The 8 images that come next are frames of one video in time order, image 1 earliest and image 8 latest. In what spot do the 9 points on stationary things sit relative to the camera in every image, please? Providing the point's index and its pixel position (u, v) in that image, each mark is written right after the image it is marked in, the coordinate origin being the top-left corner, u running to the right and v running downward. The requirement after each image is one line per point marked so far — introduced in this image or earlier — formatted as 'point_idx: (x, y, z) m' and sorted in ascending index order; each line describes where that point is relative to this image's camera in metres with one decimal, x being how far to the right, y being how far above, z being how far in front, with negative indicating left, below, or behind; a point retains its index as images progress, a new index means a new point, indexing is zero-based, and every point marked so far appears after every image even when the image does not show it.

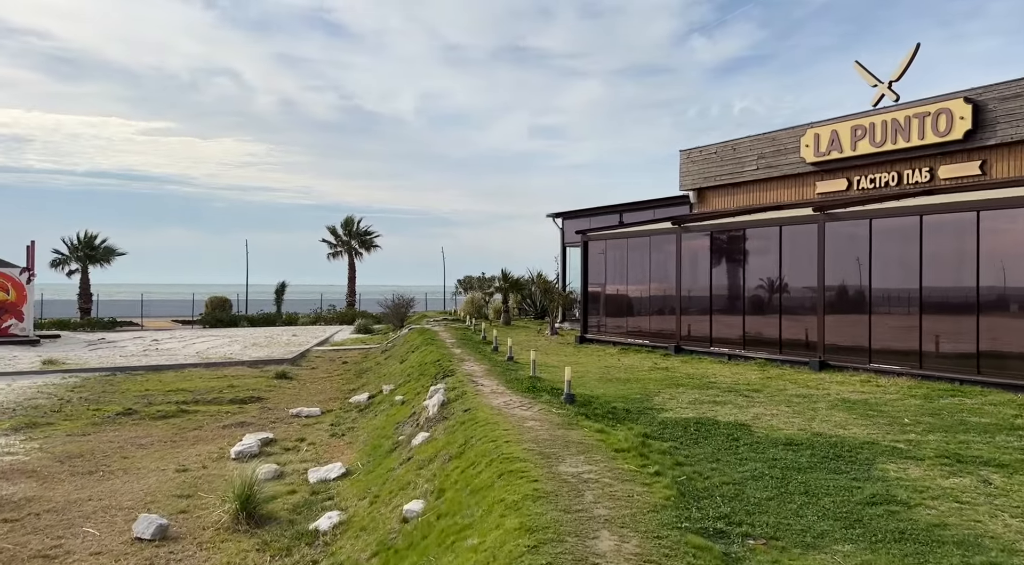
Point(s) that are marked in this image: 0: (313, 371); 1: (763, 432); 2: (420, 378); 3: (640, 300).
0: (-5.7, -2.5, +19.2) m
1: (+2.9, -1.7, +7.7) m
2: (-1.8, -1.9, +13.0) m
3: (+3.3, -0.5, +17.6) m
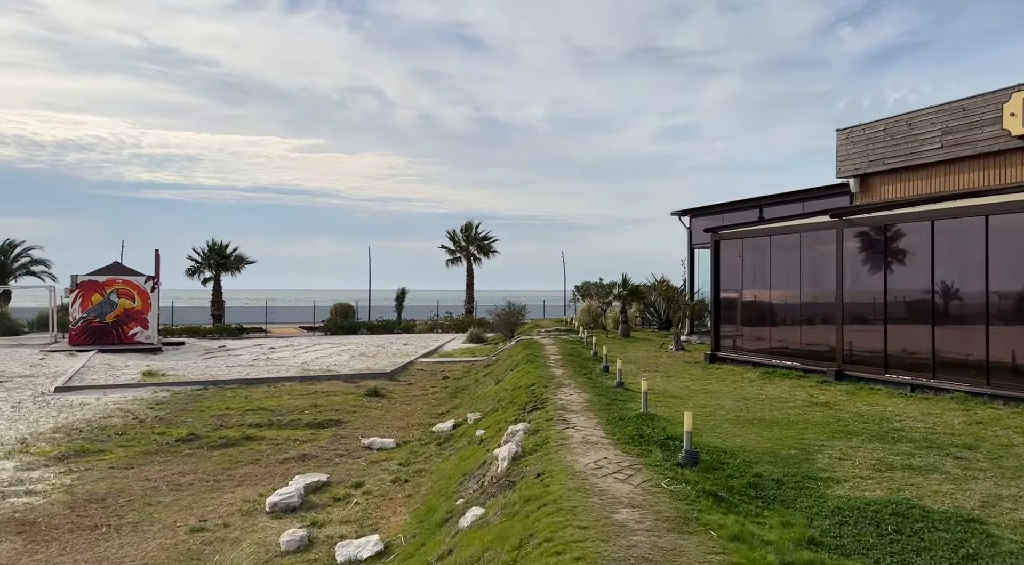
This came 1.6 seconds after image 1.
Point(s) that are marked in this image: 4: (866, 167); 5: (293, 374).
0: (-2.7, -2.8, +17.6) m
1: (+3.5, -1.8, +4.7) m
2: (0.0, -2.0, +10.8) m
3: (+5.8, -0.6, +14.4) m
4: (+8.4, +2.7, +16.1) m
5: (-6.2, -2.6, +19.1) m
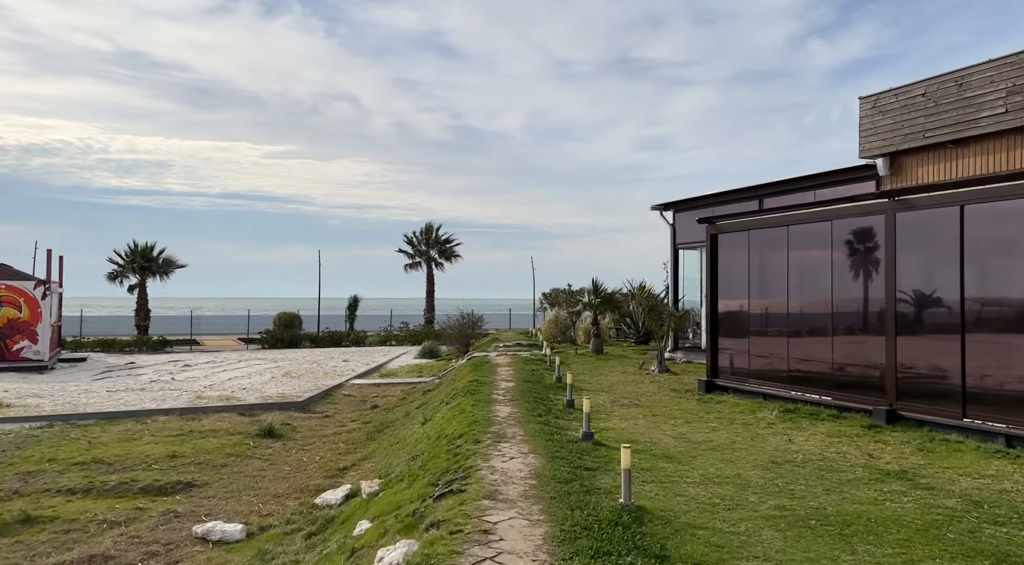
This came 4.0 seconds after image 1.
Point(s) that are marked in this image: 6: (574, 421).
0: (-3.9, -2.9, +13.7) m
1: (+2.8, -1.8, +1.1) m
2: (-1.0, -2.1, +7.0) m
3: (+4.7, -0.7, +10.9) m
4: (+7.3, +2.6, +12.7) m
5: (-7.5, -2.8, +15.1) m
6: (+0.9, -1.9, +9.1) m
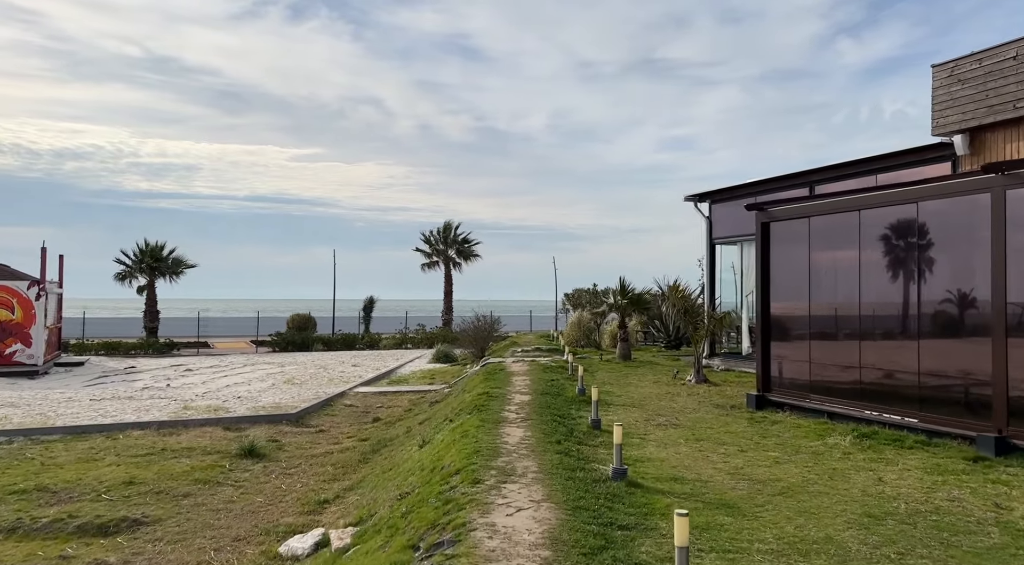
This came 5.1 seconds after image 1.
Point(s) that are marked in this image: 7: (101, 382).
0: (-3.6, -2.8, +12.2) m
1: (+2.7, -1.7, -0.7) m
2: (-0.9, -2.0, +5.4) m
3: (+4.9, -0.7, +9.0) m
4: (+7.6, +2.7, +10.8) m
5: (-7.1, -2.7, +13.7) m
6: (+1.0, -1.8, +7.4) m
7: (-12.1, -2.9, +19.8) m
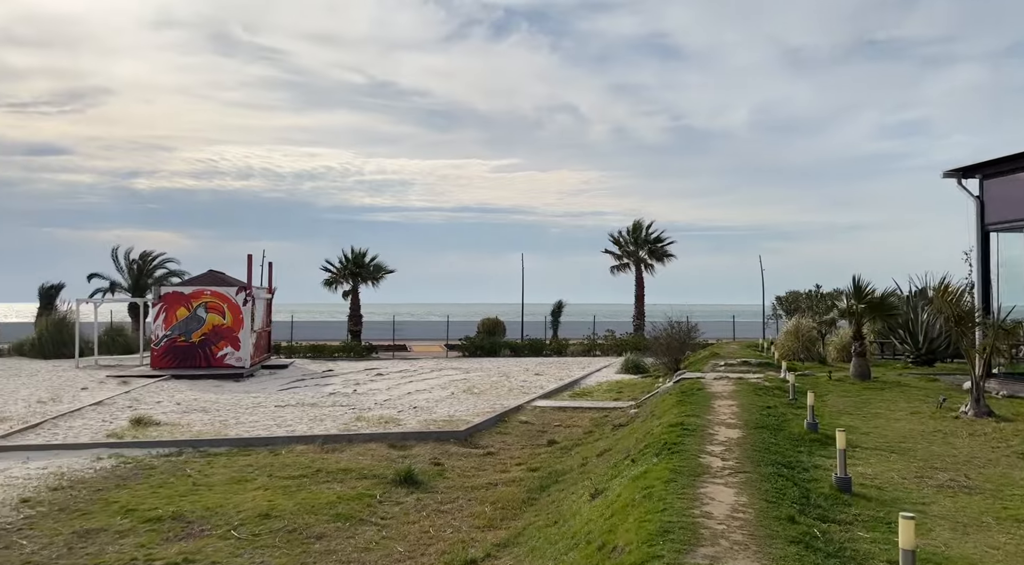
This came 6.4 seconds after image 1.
0: (-0.5, -2.9, +10.7) m
1: (+1.8, -1.7, -3.4) m
2: (+0.1, -2.0, +3.4) m
3: (+6.7, -0.6, +5.3) m
4: (+9.7, +2.8, +6.2) m
5: (-3.5, -2.8, +13.1) m
6: (+2.5, -1.8, +4.8) m
7: (-6.5, -3.1, +20.4) m
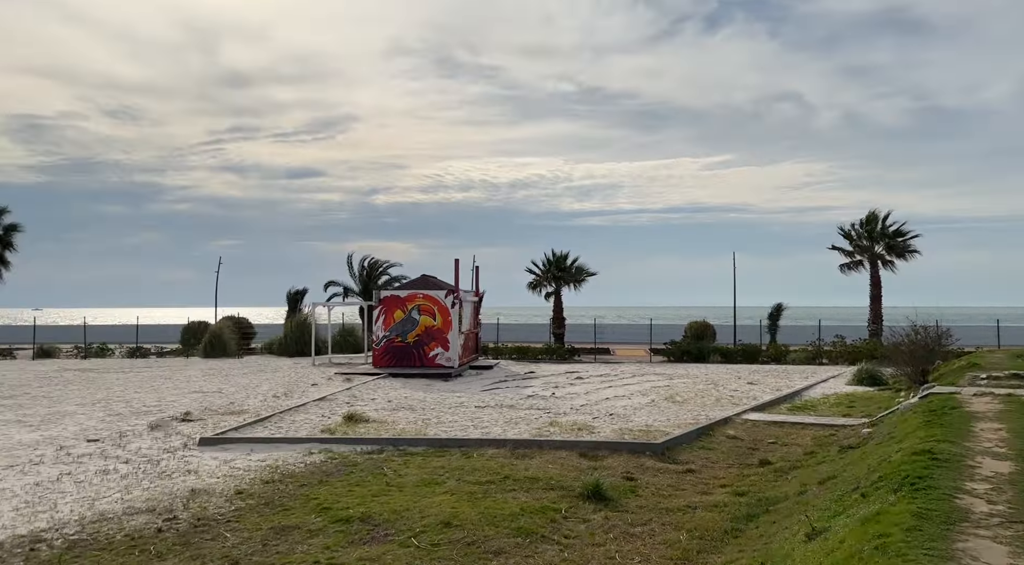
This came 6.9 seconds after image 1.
0: (+2.4, -2.9, +9.7) m
1: (+0.4, -1.6, -4.4) m
2: (+0.8, -2.0, +2.6) m
3: (+7.6, -0.5, +2.4) m
4: (+10.7, +2.9, +2.4) m
5: (+0.3, -2.9, +12.9) m
6: (+3.5, -1.8, +3.2) m
7: (-0.4, -3.2, +20.7) m
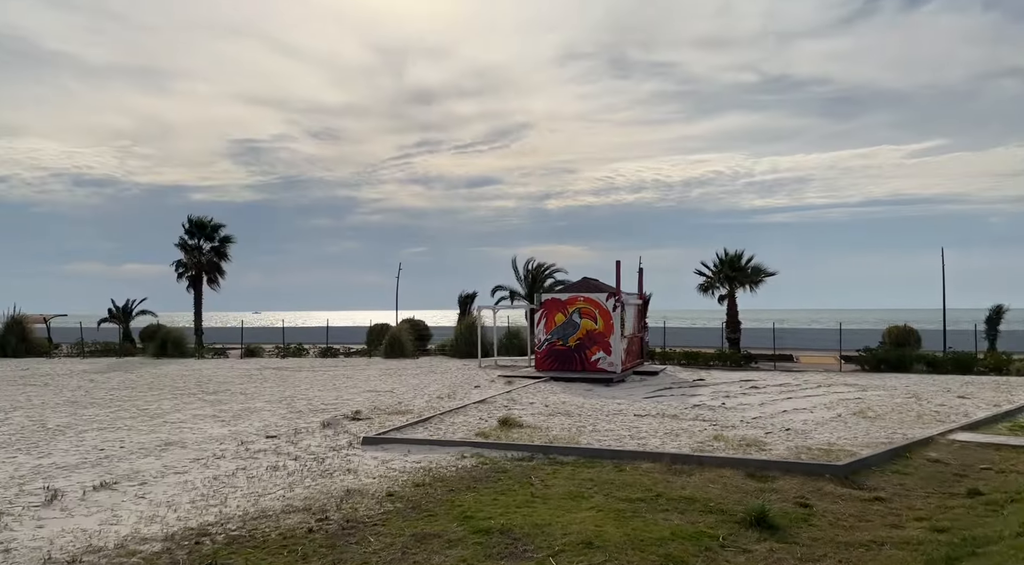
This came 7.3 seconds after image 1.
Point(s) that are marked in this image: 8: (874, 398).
0: (+4.3, -2.9, +8.4) m
1: (-1.1, -1.6, -4.8) m
2: (+1.0, -2.0, +1.9) m
3: (+7.6, -0.4, 0.0) m
4: (+10.6, +3.0, -0.7) m
5: (+3.1, -2.9, +12.1) m
6: (+3.8, -1.8, +1.8) m
7: (+4.4, -3.3, +19.8) m
8: (+9.9, -3.2, +18.5) m
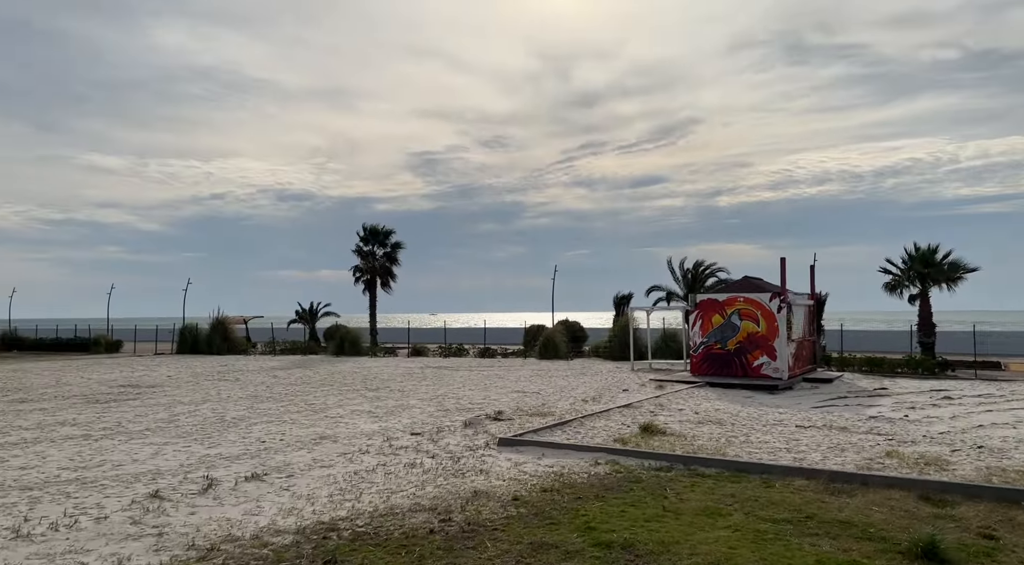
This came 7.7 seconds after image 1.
0: (+5.8, -2.9, +7.0) m
1: (-2.6, -1.6, -4.6) m
2: (+1.0, -2.0, +1.4) m
3: (+7.0, -0.4, -2.0) m
4: (+9.6, +3.1, -3.3) m
5: (+5.4, -2.9, +10.8) m
6: (+3.7, -1.7, +0.7) m
7: (+8.5, -3.3, +18.0) m
8: (+13.5, -3.1, +15.5) m
